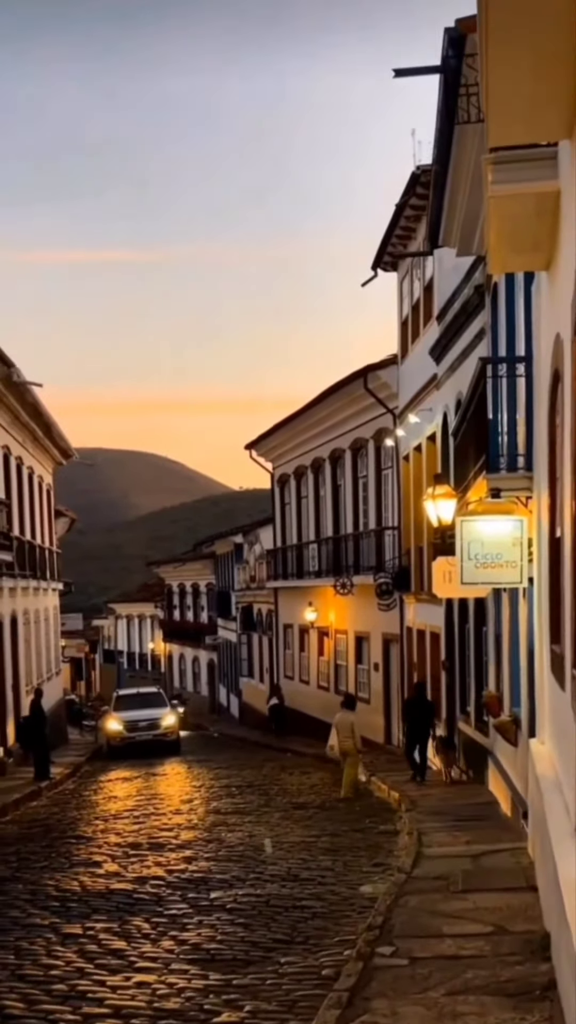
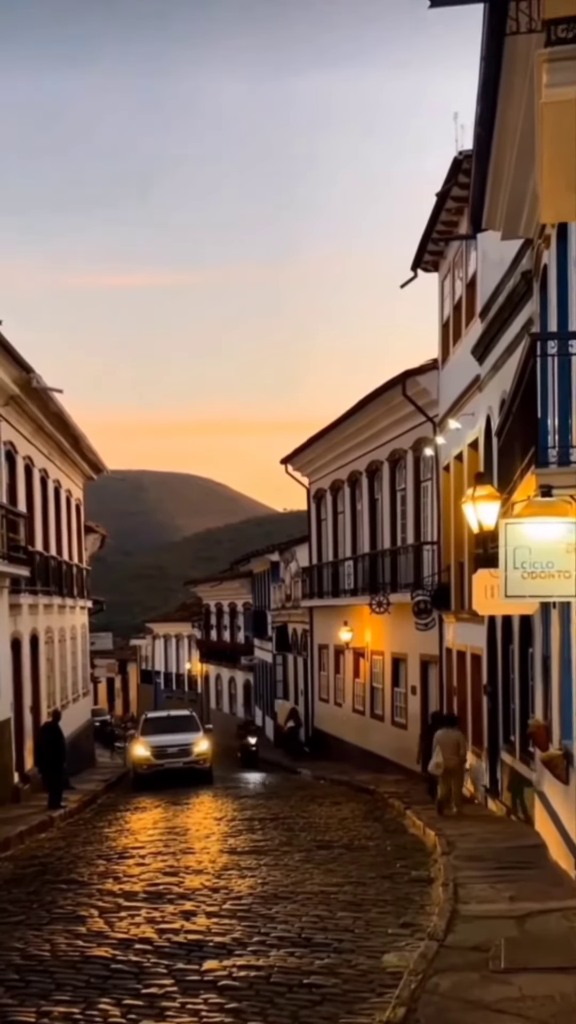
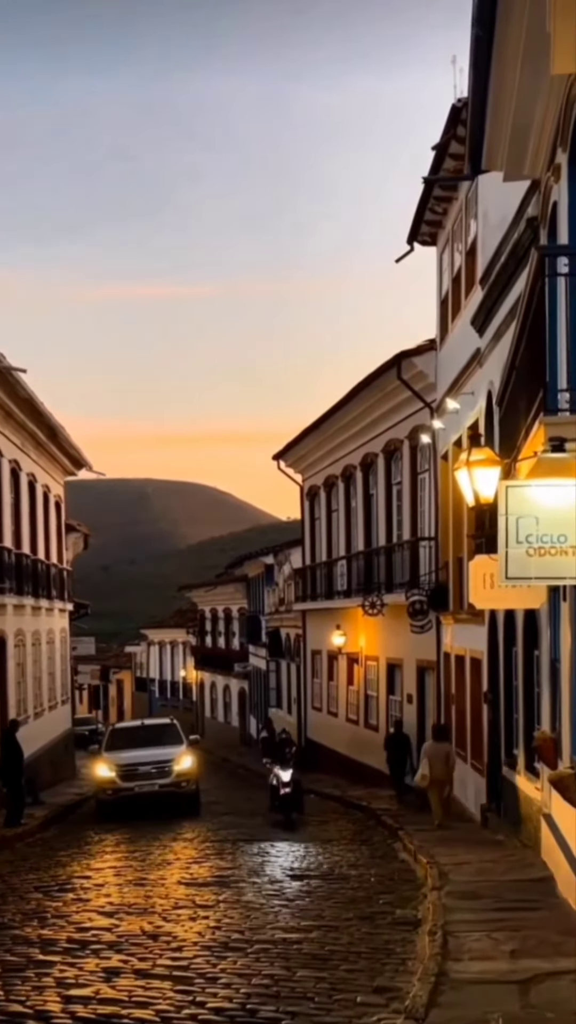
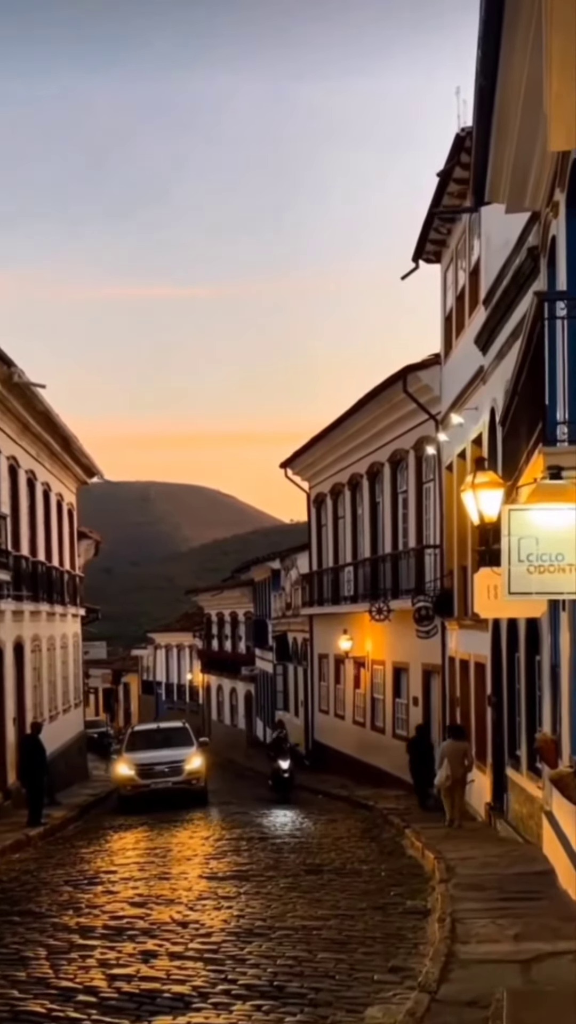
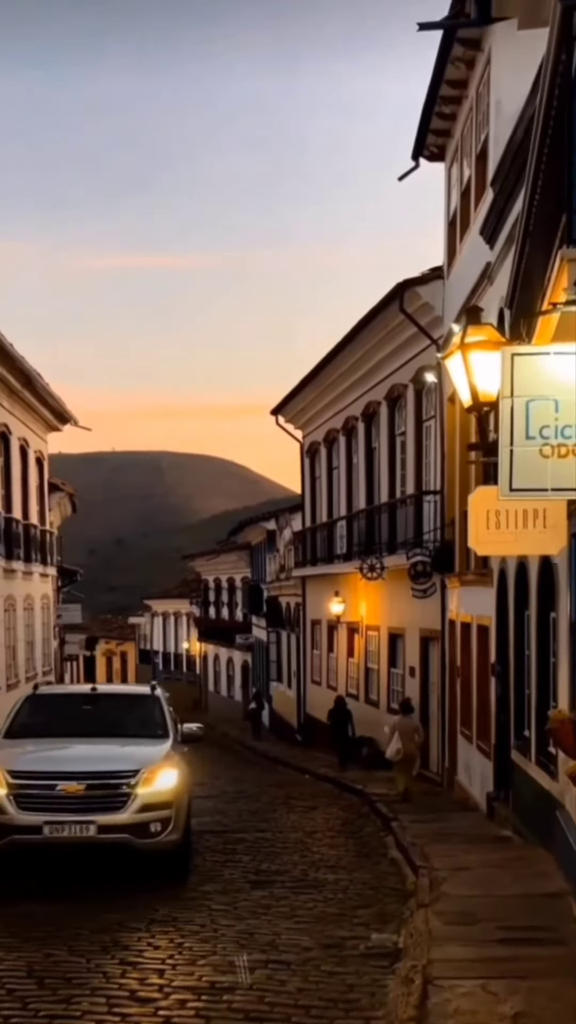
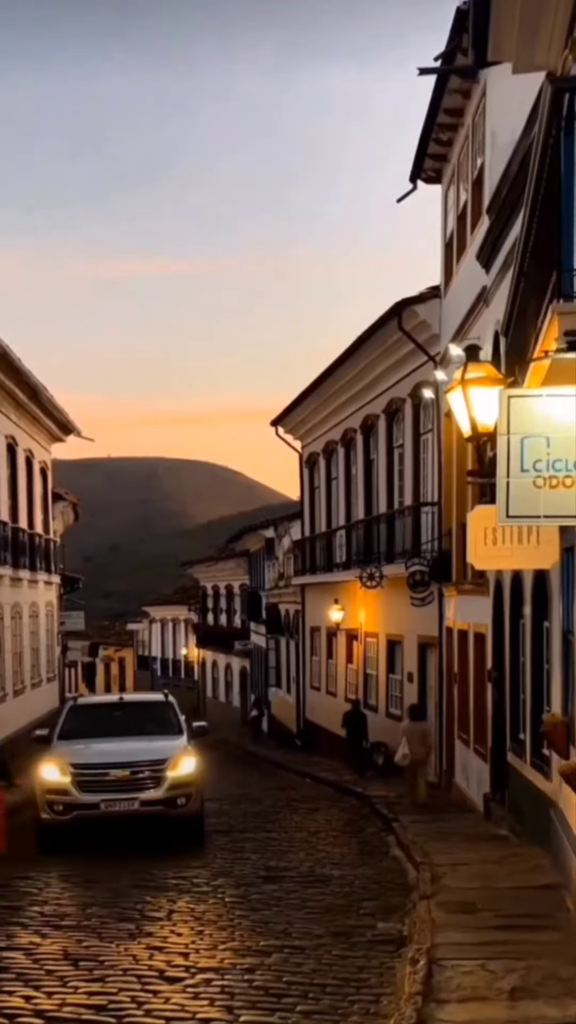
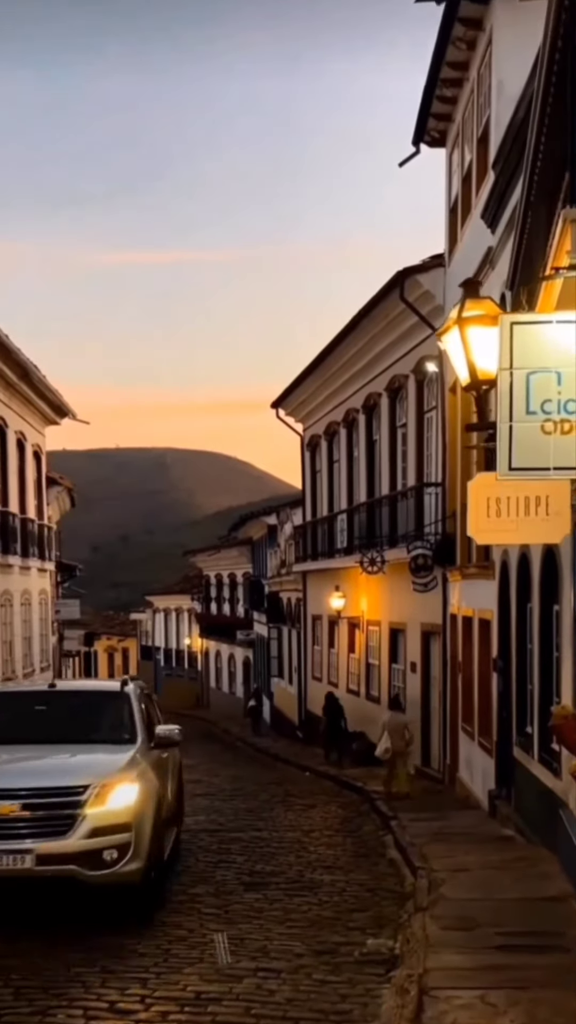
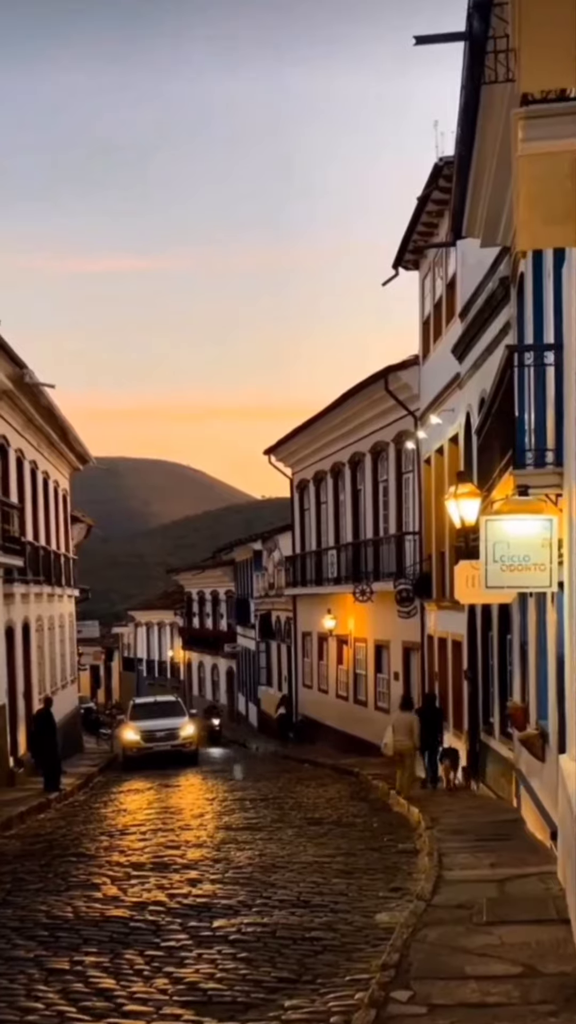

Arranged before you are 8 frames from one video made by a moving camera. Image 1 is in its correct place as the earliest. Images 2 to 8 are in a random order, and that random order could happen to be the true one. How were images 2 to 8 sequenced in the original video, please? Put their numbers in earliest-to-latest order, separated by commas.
8, 2, 4, 3, 6, 5, 7
